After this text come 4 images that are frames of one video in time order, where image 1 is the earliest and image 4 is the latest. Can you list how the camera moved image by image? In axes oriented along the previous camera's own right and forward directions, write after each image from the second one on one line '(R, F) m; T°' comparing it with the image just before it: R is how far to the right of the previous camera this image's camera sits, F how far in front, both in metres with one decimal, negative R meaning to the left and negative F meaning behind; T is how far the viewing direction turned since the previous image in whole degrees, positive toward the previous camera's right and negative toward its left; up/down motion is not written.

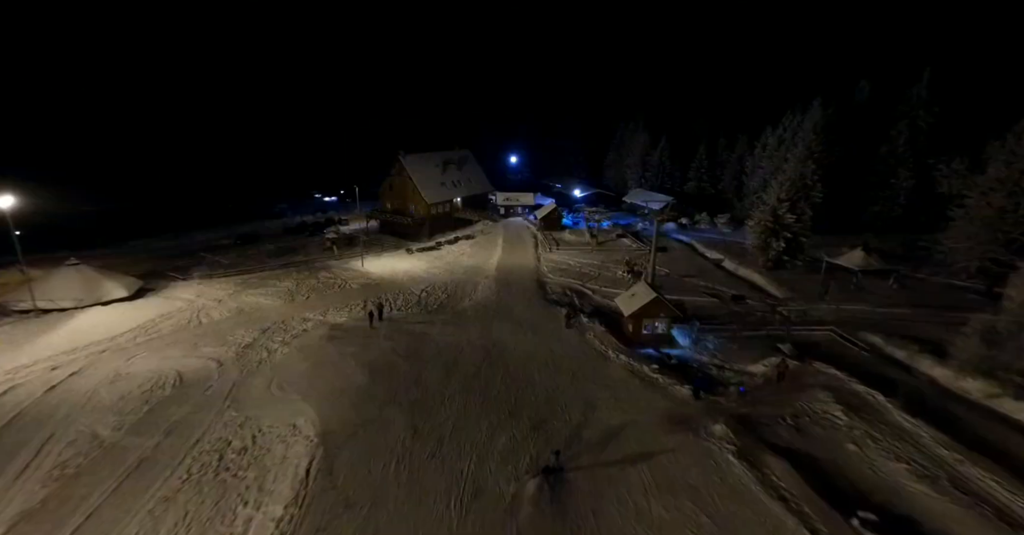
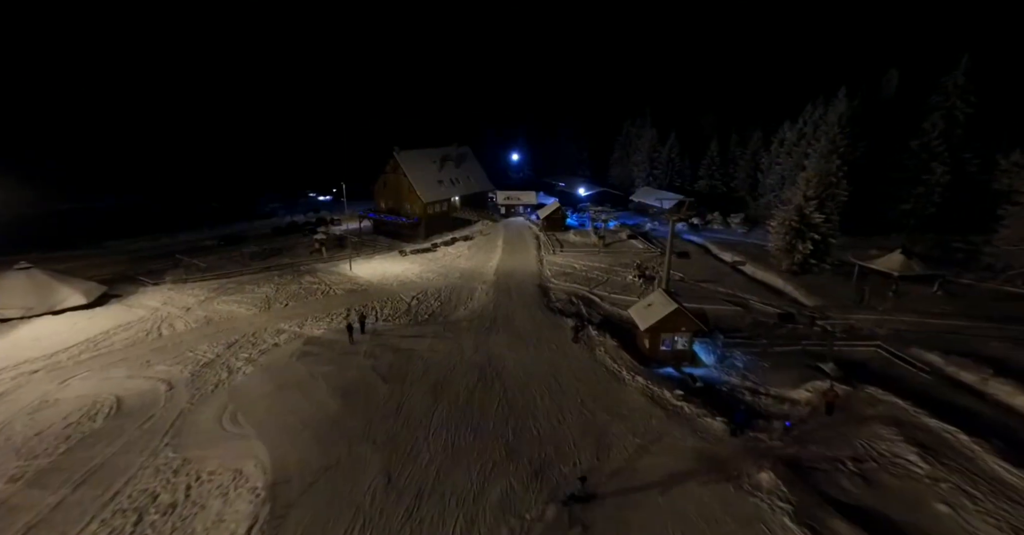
(+0.2, +3.3) m; 0°
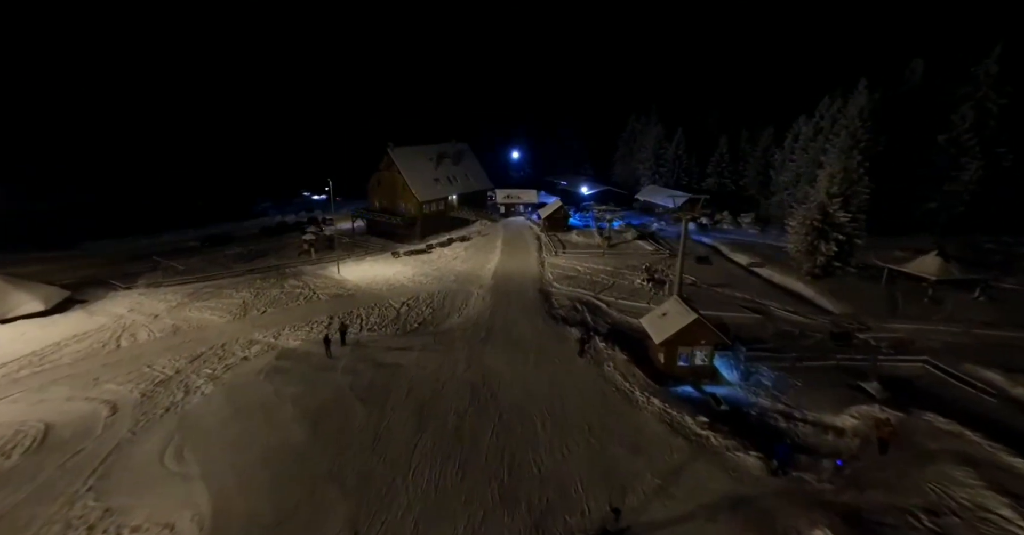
(+0.2, +2.6) m; 0°
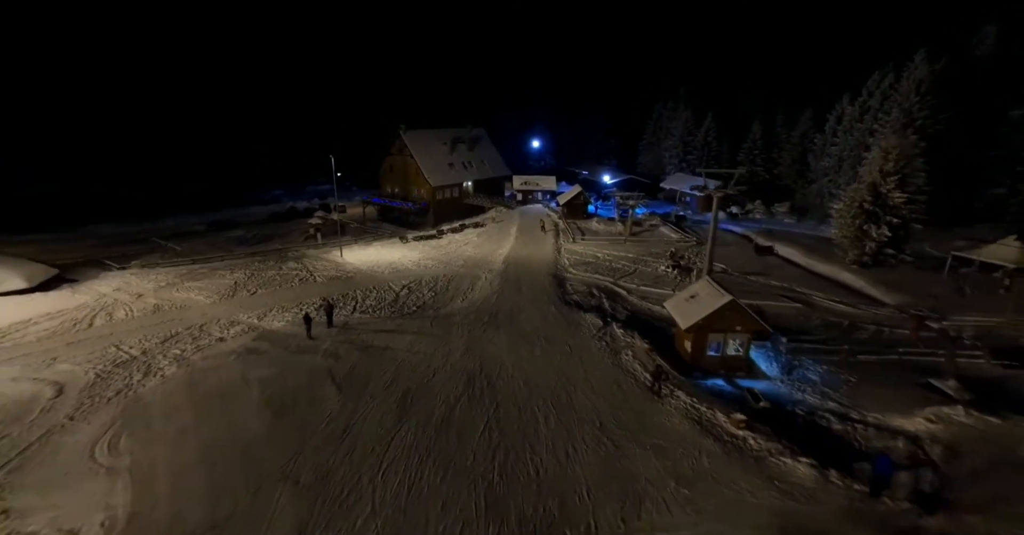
(+0.7, +2.6) m; -3°
